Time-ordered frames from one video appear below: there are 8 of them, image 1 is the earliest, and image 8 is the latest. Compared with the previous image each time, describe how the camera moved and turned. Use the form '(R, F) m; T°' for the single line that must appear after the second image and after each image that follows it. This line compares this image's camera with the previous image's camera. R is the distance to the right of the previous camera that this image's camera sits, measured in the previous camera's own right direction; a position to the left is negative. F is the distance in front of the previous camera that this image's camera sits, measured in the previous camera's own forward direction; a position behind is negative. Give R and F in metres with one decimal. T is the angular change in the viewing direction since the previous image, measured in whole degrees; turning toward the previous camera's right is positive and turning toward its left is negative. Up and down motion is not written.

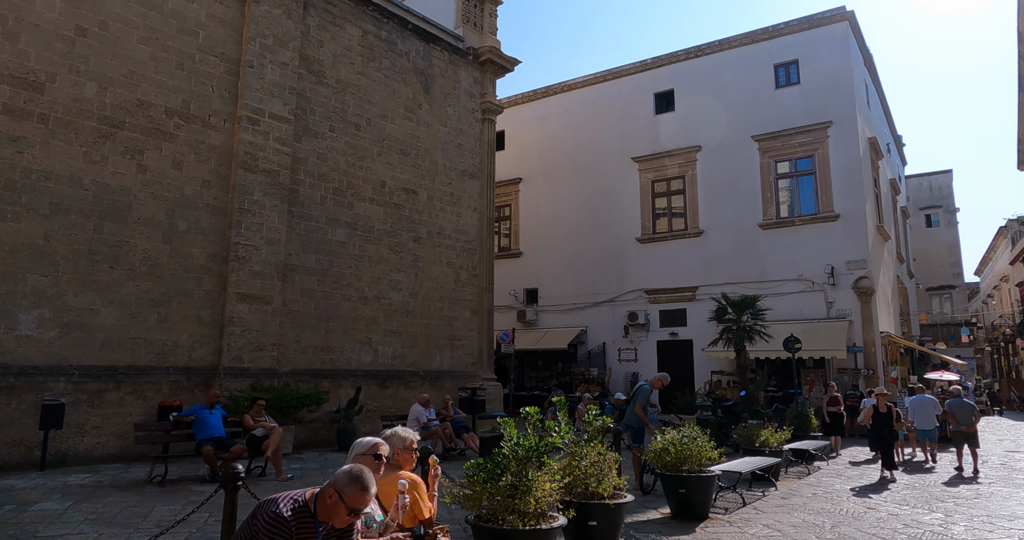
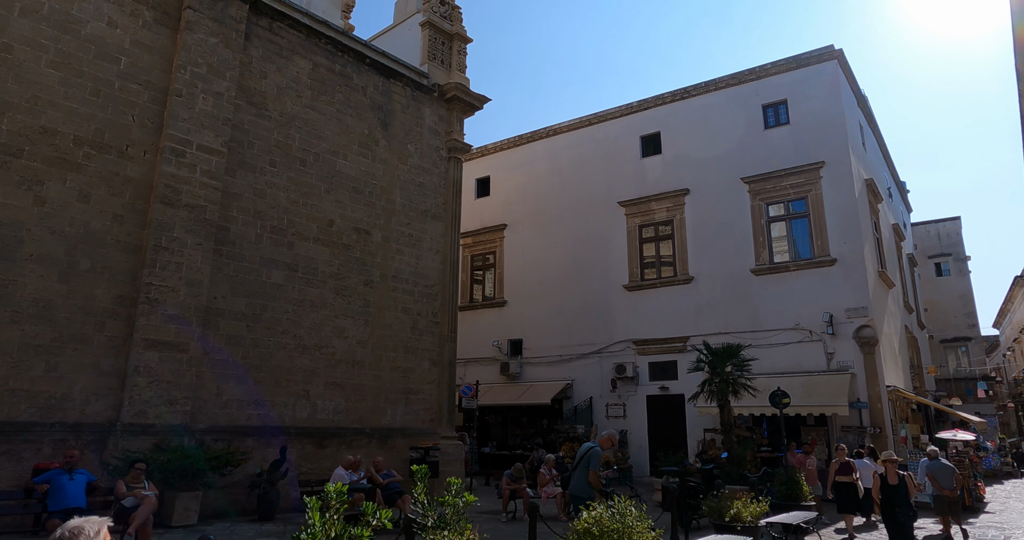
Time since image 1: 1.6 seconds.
(+1.1, +1.2) m; -1°
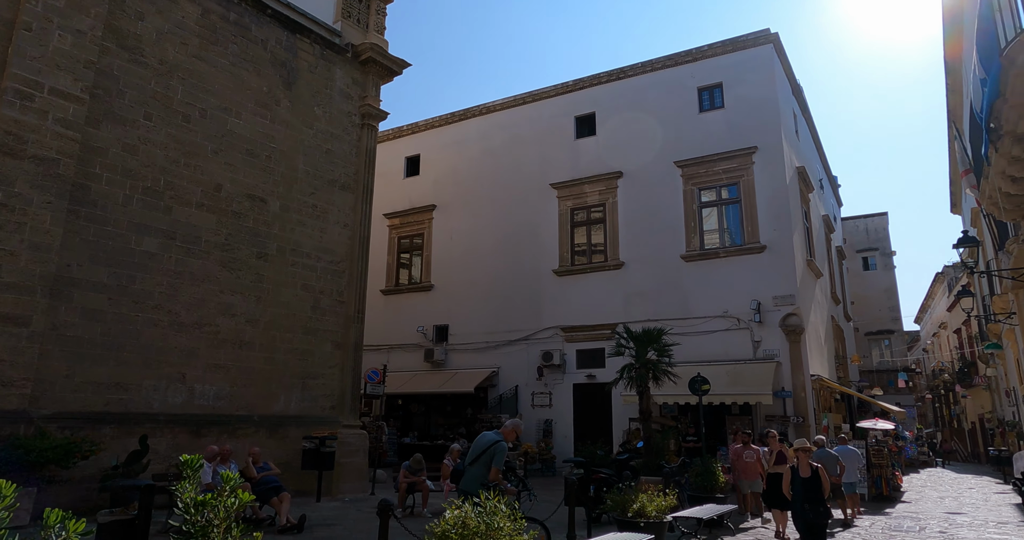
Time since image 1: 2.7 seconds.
(+0.7, +0.9) m; +5°
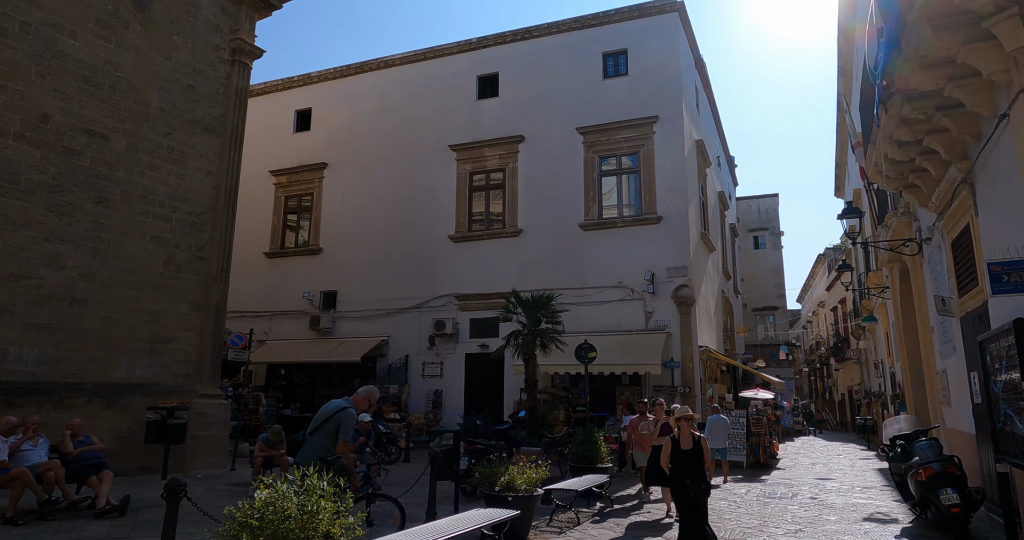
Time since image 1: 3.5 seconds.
(+0.5, +0.7) m; +8°
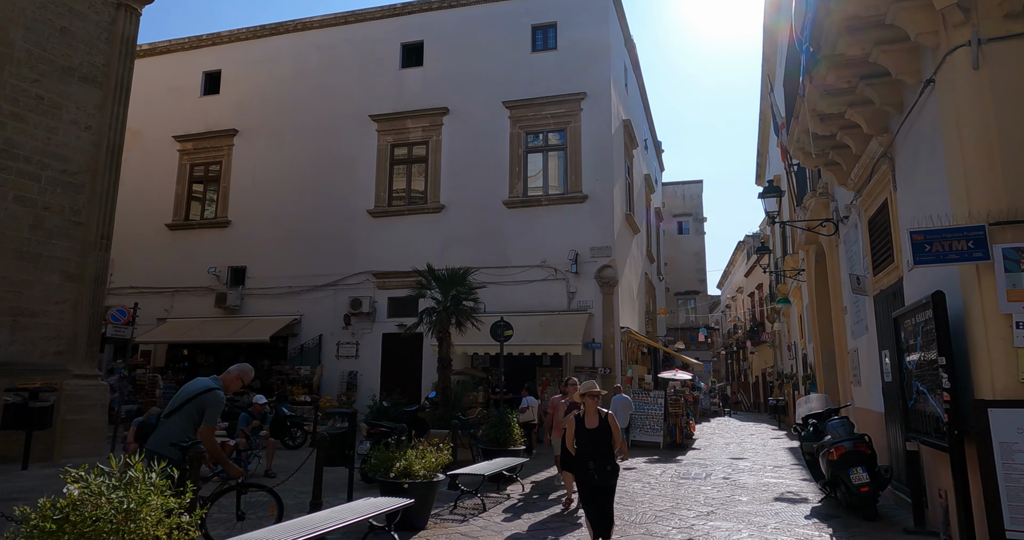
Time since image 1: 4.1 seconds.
(+0.3, +0.5) m; +6°
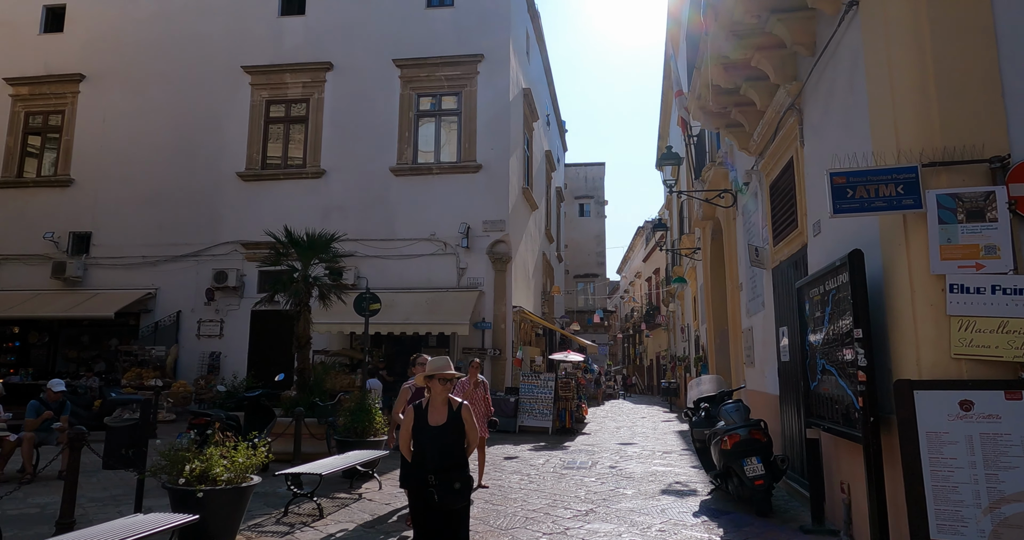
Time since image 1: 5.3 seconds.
(+0.5, +1.1) m; +8°
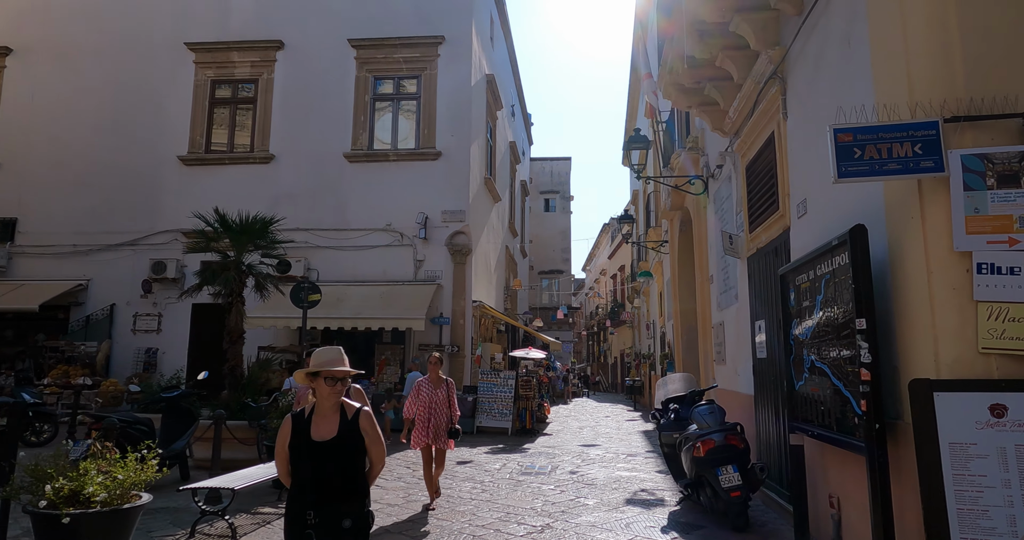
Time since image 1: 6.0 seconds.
(+0.1, +0.7) m; +3°
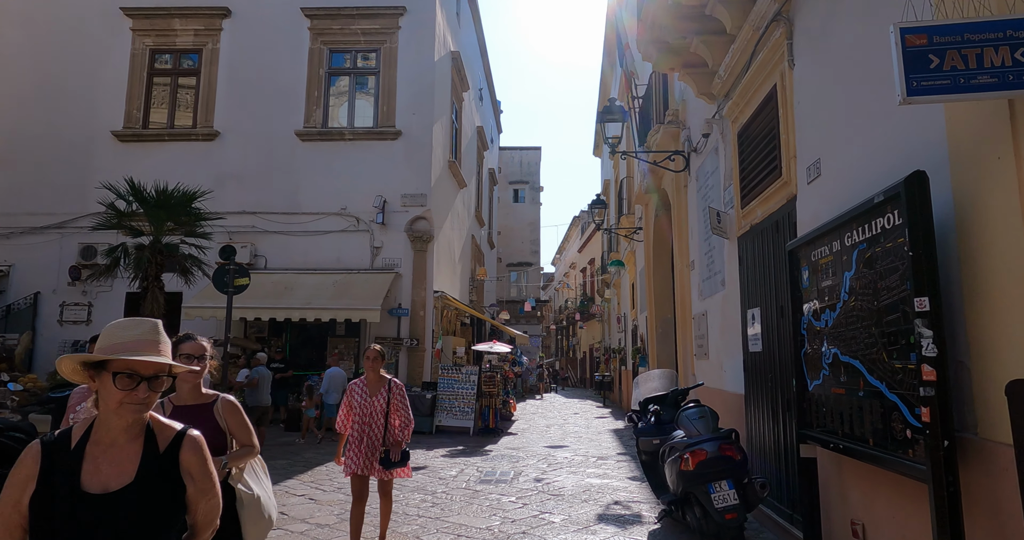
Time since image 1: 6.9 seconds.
(+0.1, +0.9) m; +3°
